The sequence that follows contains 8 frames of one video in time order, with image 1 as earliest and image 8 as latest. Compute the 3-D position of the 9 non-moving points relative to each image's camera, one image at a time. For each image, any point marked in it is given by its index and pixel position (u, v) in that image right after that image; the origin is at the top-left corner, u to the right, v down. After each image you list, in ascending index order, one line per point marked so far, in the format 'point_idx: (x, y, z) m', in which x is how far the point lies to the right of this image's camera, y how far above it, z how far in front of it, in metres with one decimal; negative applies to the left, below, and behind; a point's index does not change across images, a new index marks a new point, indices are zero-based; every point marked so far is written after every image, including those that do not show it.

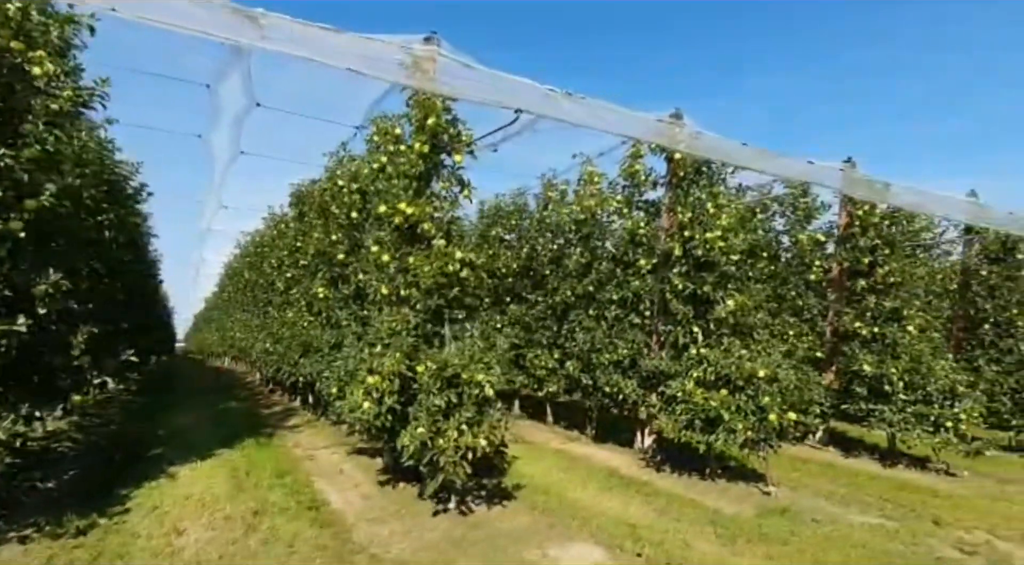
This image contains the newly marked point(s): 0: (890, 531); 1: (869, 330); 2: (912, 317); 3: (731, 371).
0: (+4.8, -3.2, +6.6) m
1: (+7.1, -1.0, +10.4) m
2: (+7.9, -0.7, +10.3) m
3: (+3.3, -1.4, +7.9) m
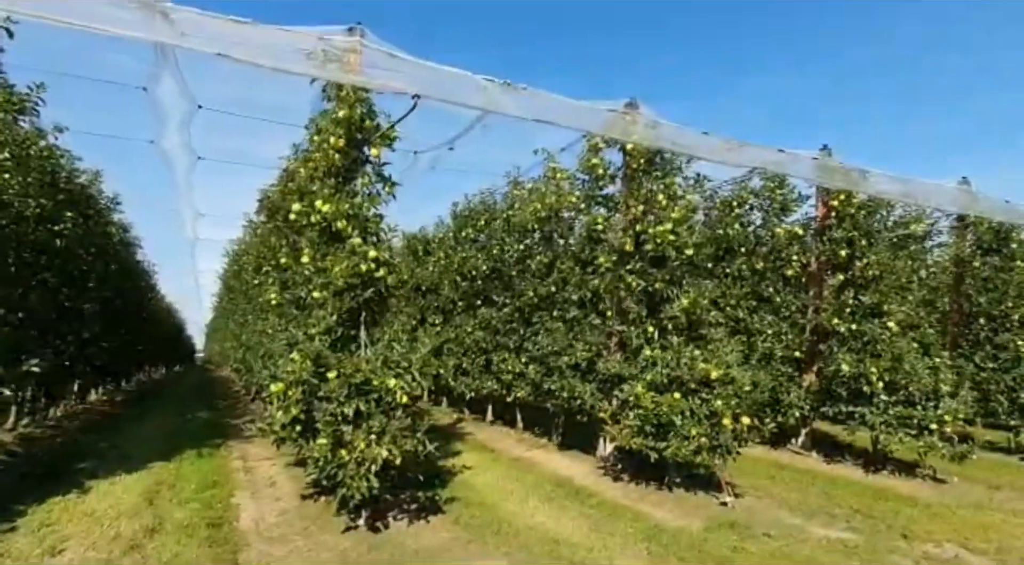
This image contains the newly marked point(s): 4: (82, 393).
0: (+3.9, -3.1, +6.1) m
1: (+6.3, -0.8, +9.7) m
2: (+7.1, -0.5, +9.6) m
3: (+2.4, -1.3, +7.4) m
4: (-13.5, -3.5, +16.2) m
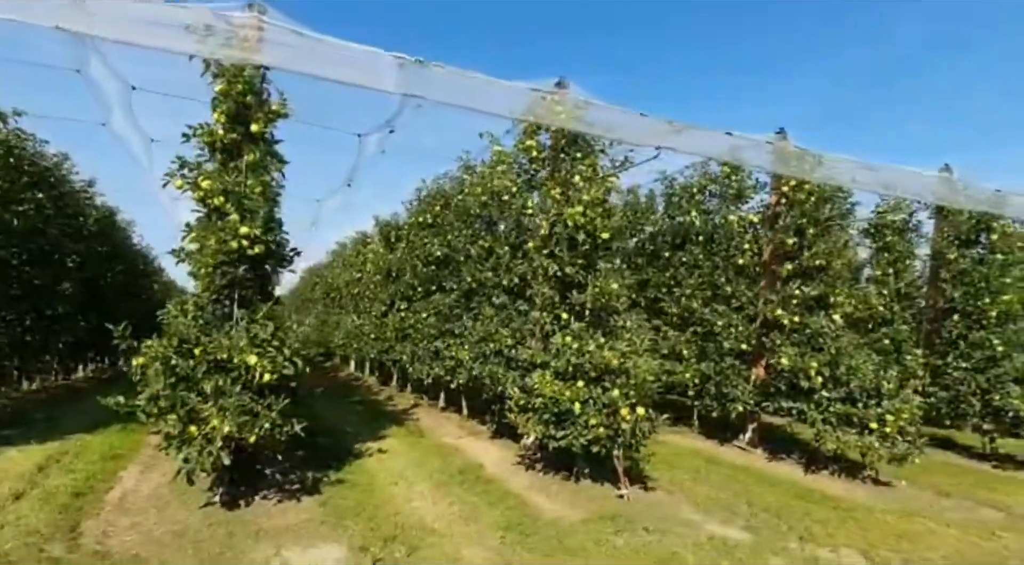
0: (+2.4, -2.9, +5.8) m
1: (+5.0, -0.7, +9.3) m
2: (+5.8, -0.4, +9.1) m
3: (+1.0, -1.1, +7.1) m
4: (-14.4, -2.8, +16.8) m
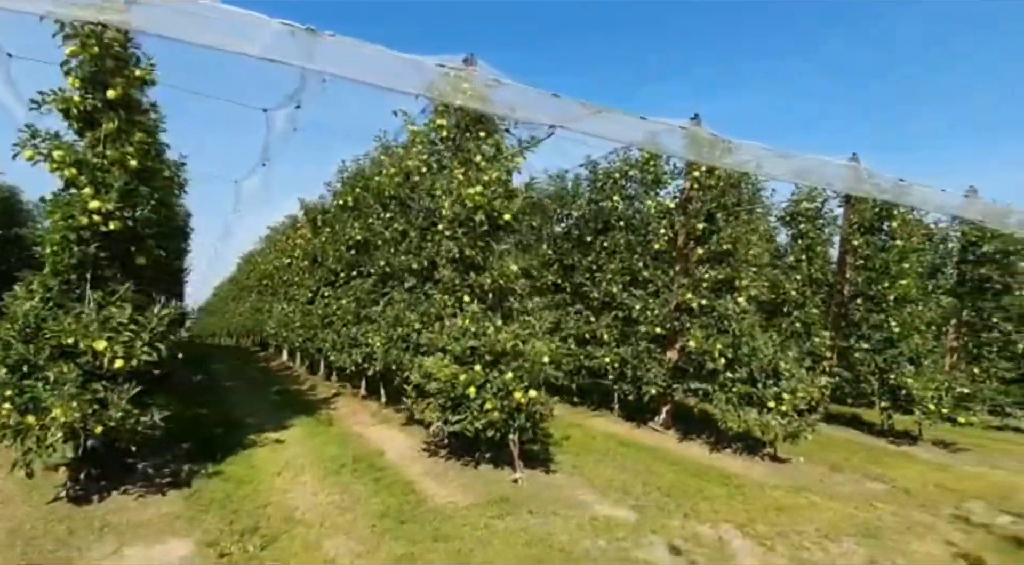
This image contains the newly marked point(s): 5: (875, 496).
0: (+1.1, -2.7, +5.8) m
1: (+3.4, -0.4, +9.4) m
2: (+4.2, -0.1, +9.3) m
3: (-0.4, -0.8, +7.0) m
4: (-16.5, -2.4, +15.5) m
5: (+5.3, -3.1, +7.5) m
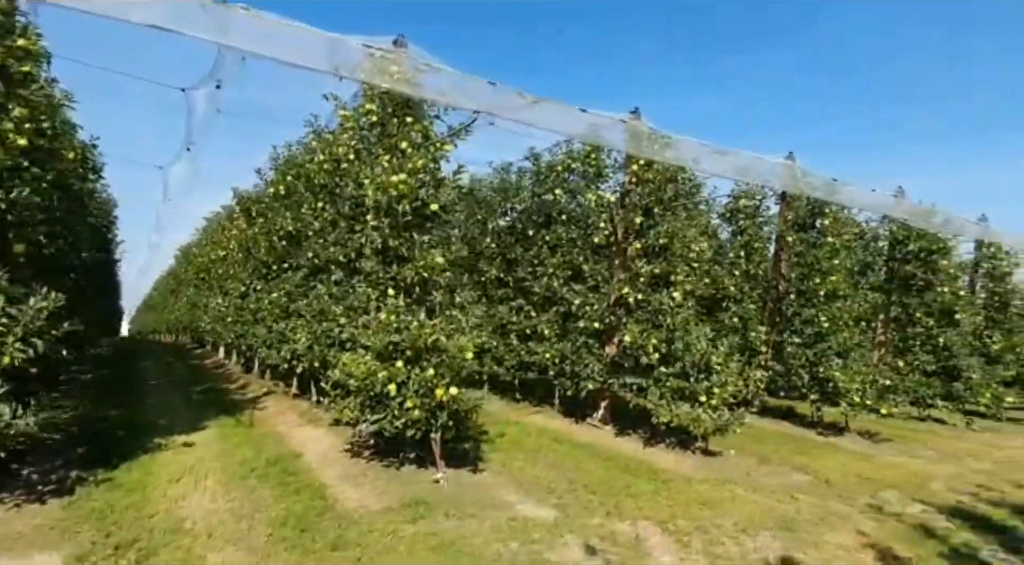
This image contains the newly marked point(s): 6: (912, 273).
0: (+0.2, -2.6, +5.6) m
1: (+2.3, -0.3, +9.4) m
2: (+3.0, 0.0, +9.3) m
3: (-1.4, -0.7, +6.7) m
4: (-18.1, -2.1, +14.0) m
5: (+4.2, -3.0, +7.6) m
6: (+10.3, +0.2, +13.3) m
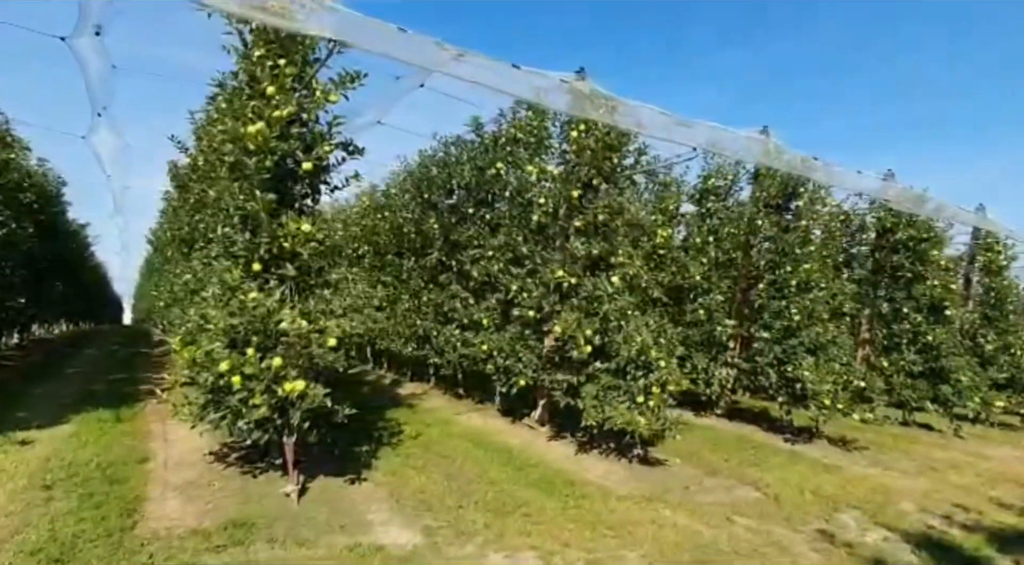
0: (-1.2, -2.3, +4.5) m
1: (+1.0, 0.0, +8.2) m
2: (+1.7, +0.3, +8.1) m
3: (-2.8, -0.4, +5.5) m
4: (-19.4, -1.5, +13.0) m
5: (+2.8, -2.8, +6.4) m
6: (+9.1, +0.4, +12.1) m
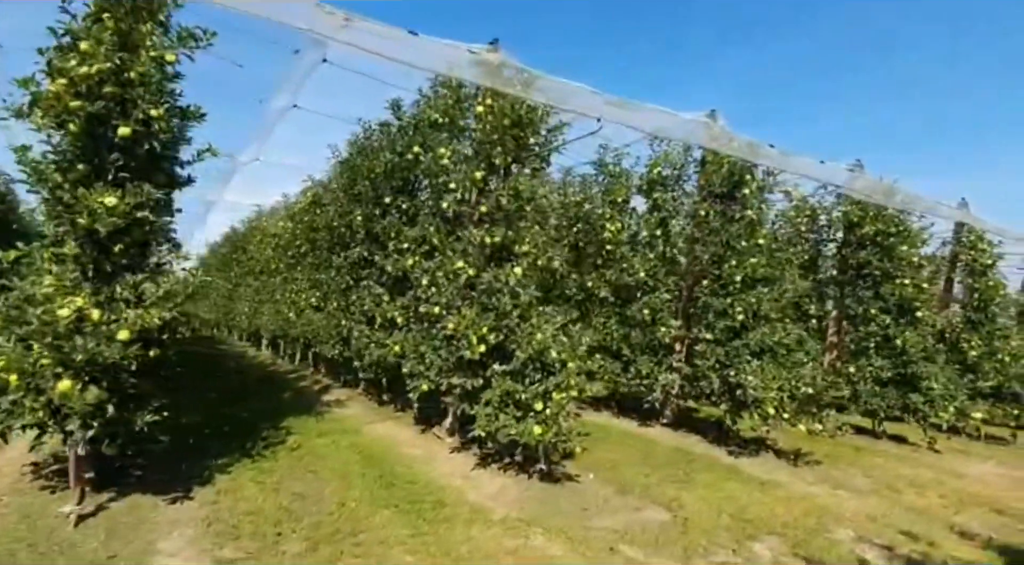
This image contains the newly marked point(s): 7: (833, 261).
0: (-2.7, -2.2, +3.6) m
1: (-0.5, +0.1, +7.3) m
2: (+0.2, +0.4, +7.2) m
3: (-4.3, -0.3, +4.7) m
4: (-20.9, -1.4, +12.3) m
5: (+1.3, -2.7, +5.5) m
6: (+7.6, +0.5, +11.1) m
7: (+7.1, +0.5, +11.4) m
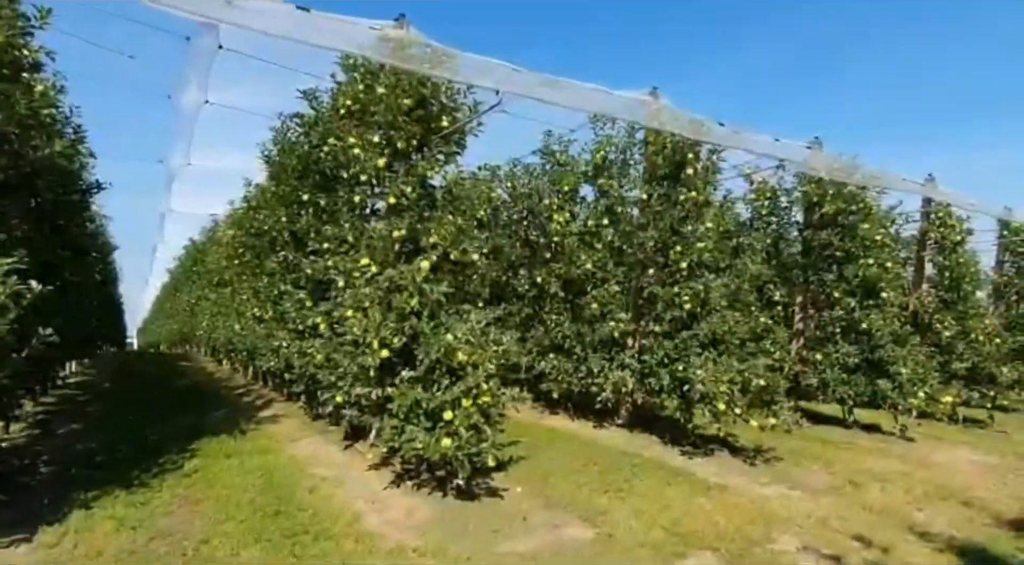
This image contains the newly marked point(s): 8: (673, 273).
0: (-3.7, -2.2, +2.8) m
1: (-1.7, +0.1, +6.6) m
2: (-0.9, +0.4, +6.5) m
3: (-5.4, -0.4, +3.9) m
4: (-22.0, -2.3, +11.4) m
5: (+0.3, -2.6, +4.8) m
6: (+6.4, +0.8, +10.5) m
7: (+5.9, +0.8, +10.8) m
8: (+2.8, +0.2, +8.8) m
